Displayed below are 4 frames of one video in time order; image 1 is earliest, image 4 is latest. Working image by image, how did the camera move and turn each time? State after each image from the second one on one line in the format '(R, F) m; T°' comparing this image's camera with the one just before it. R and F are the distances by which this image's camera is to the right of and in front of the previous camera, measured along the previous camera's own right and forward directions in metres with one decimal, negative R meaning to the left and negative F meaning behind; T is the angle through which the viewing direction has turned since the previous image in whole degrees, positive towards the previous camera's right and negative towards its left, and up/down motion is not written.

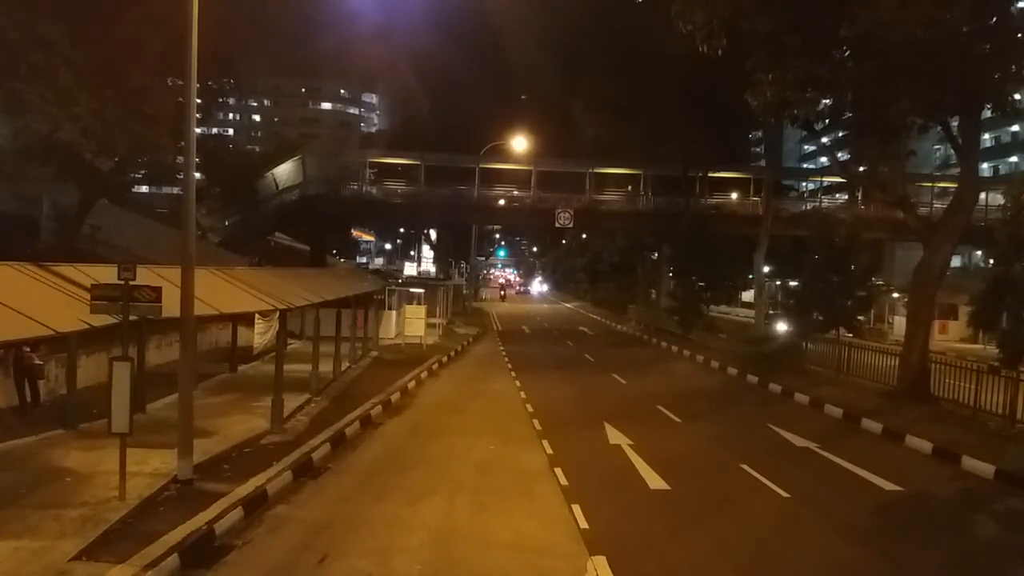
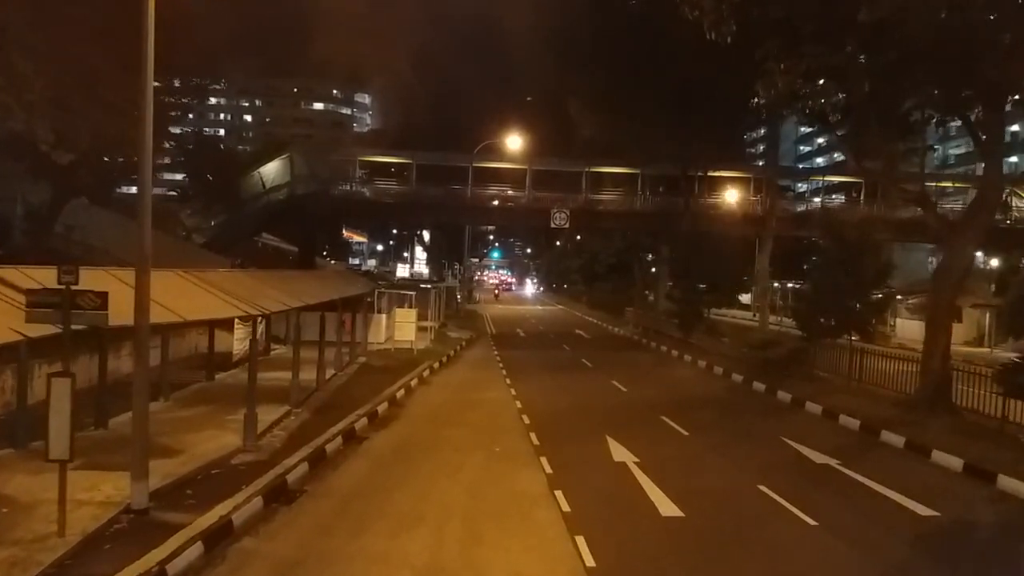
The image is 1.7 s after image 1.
(0.0, +1.2) m; 0°
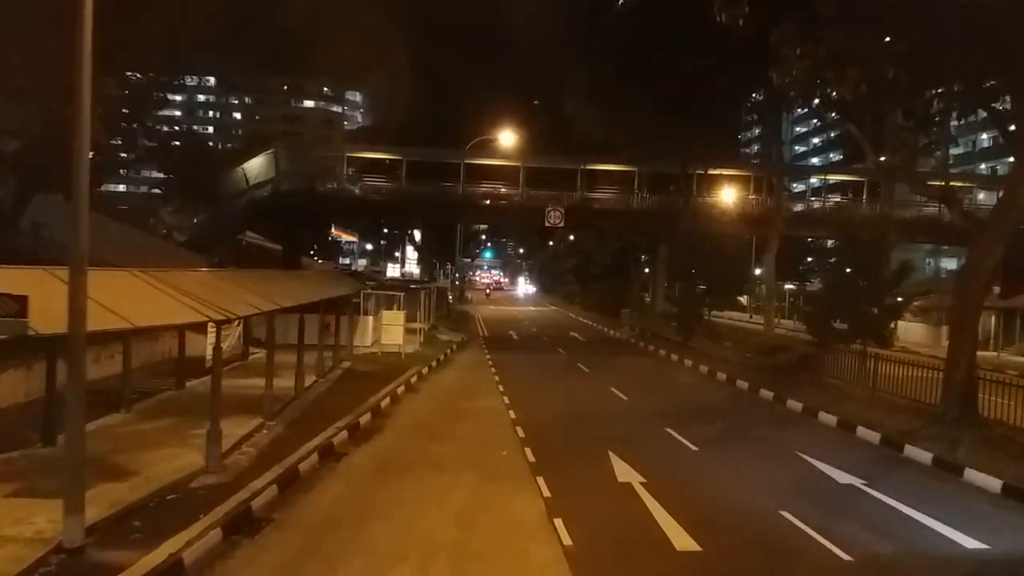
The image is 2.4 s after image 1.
(0.0, +1.4) m; +1°
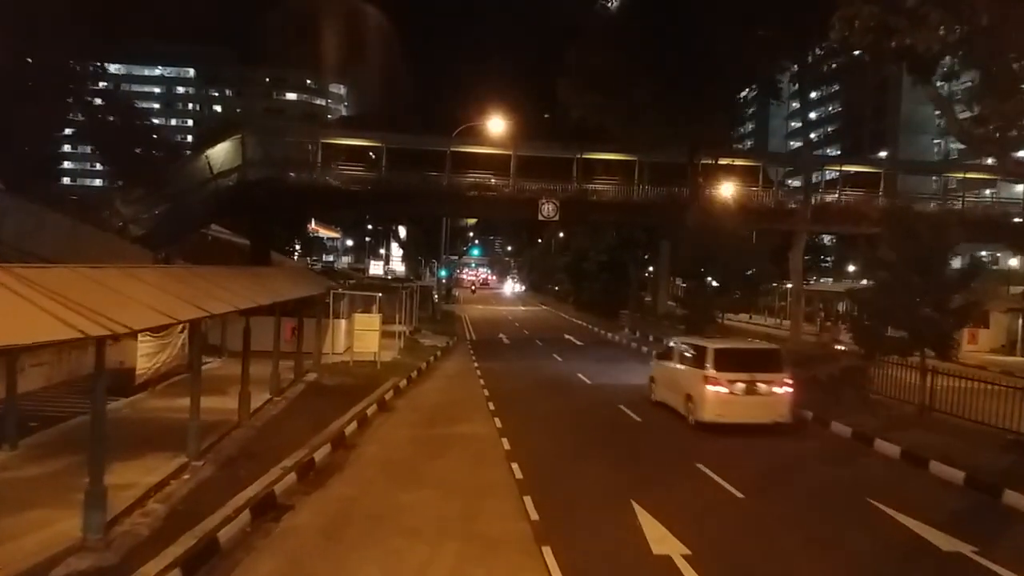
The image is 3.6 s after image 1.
(-0.1, +3.4) m; +1°
